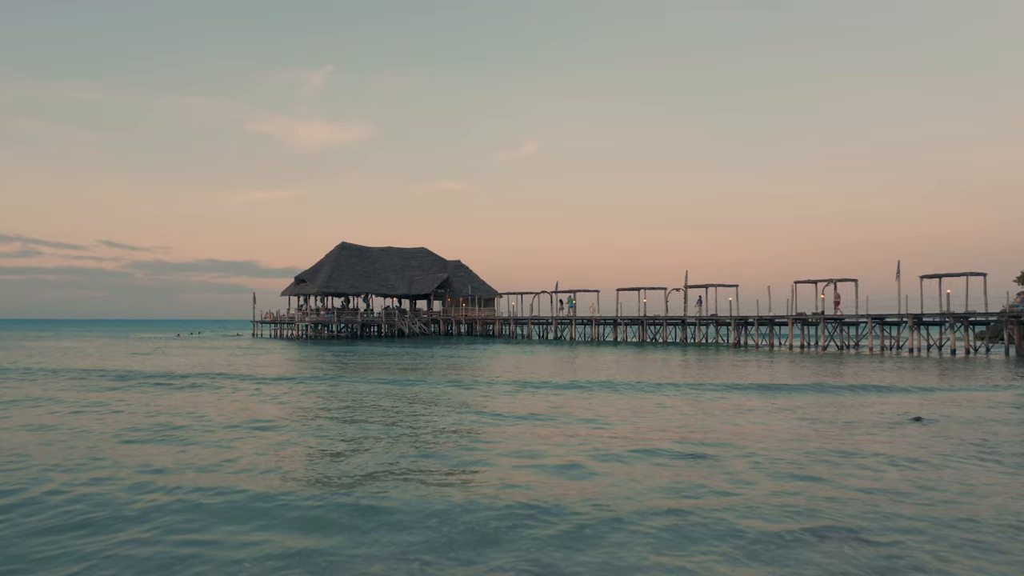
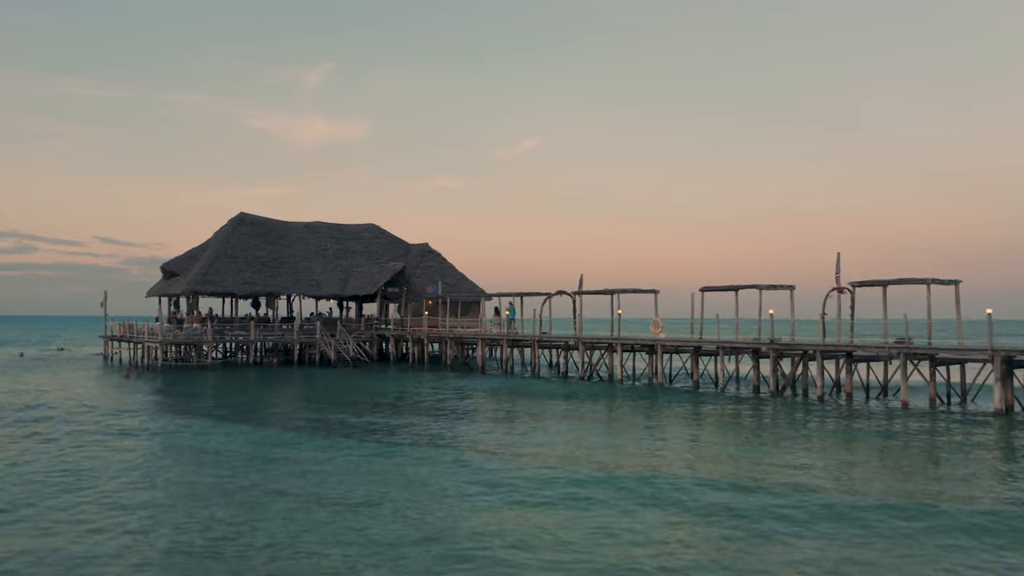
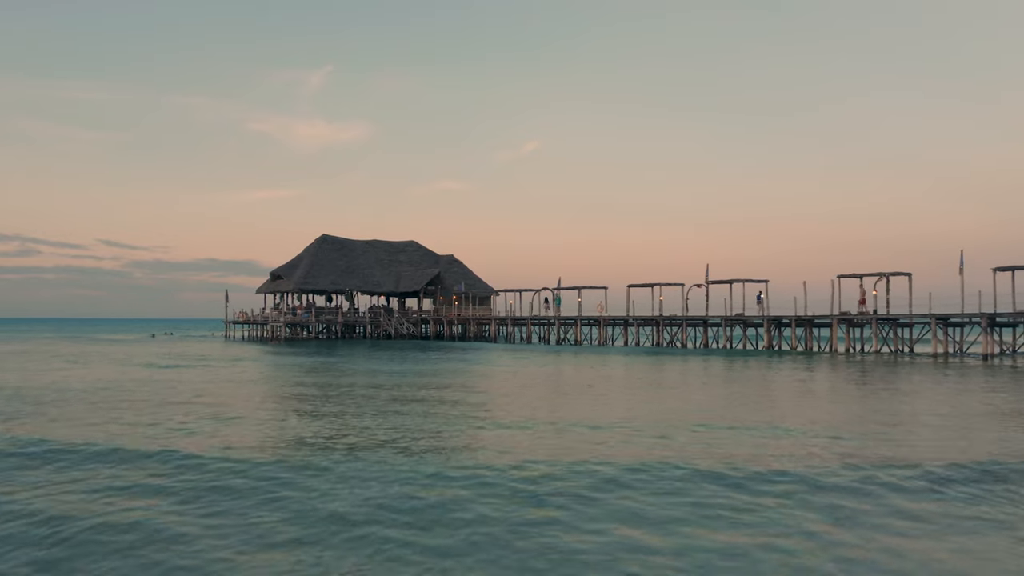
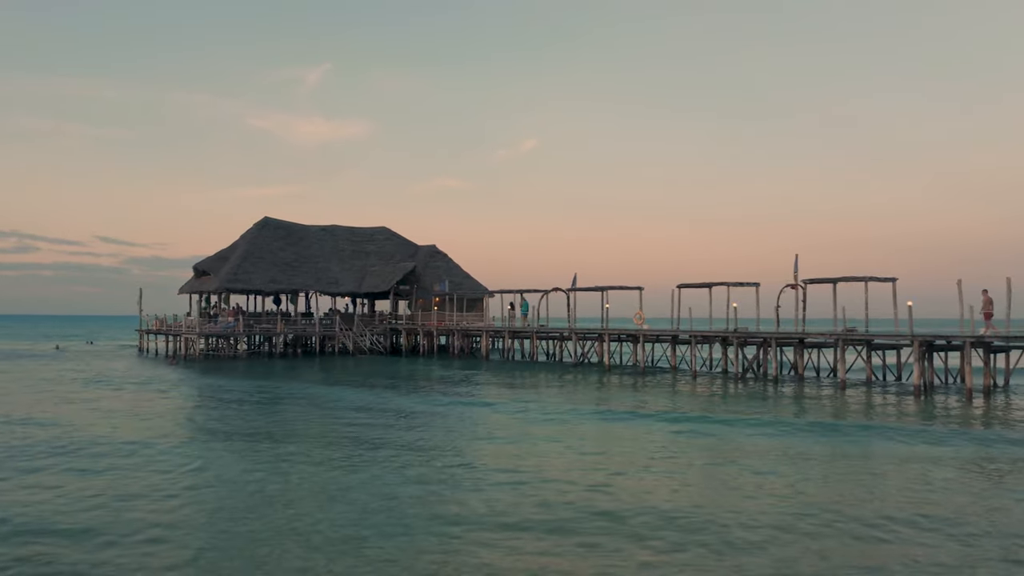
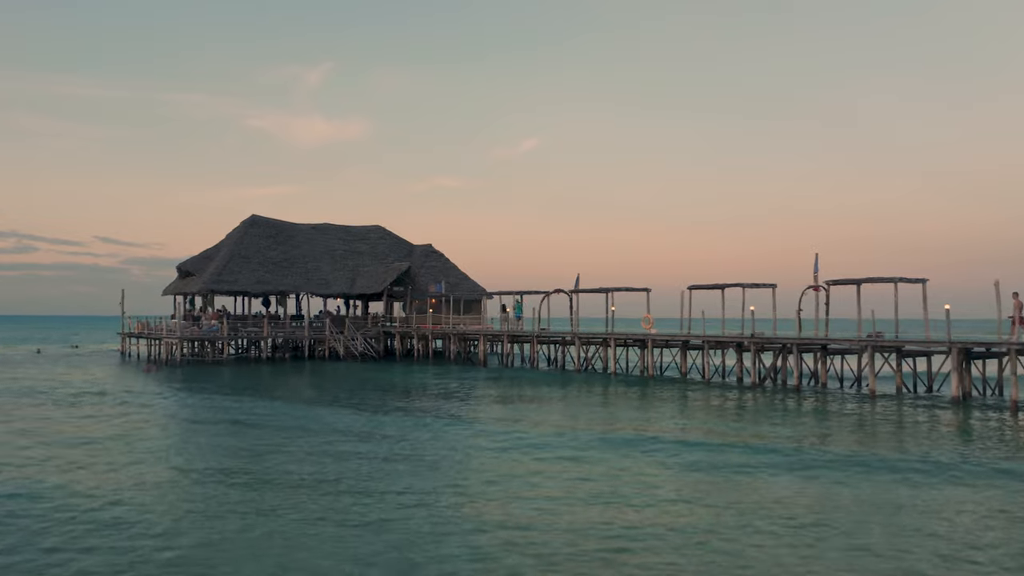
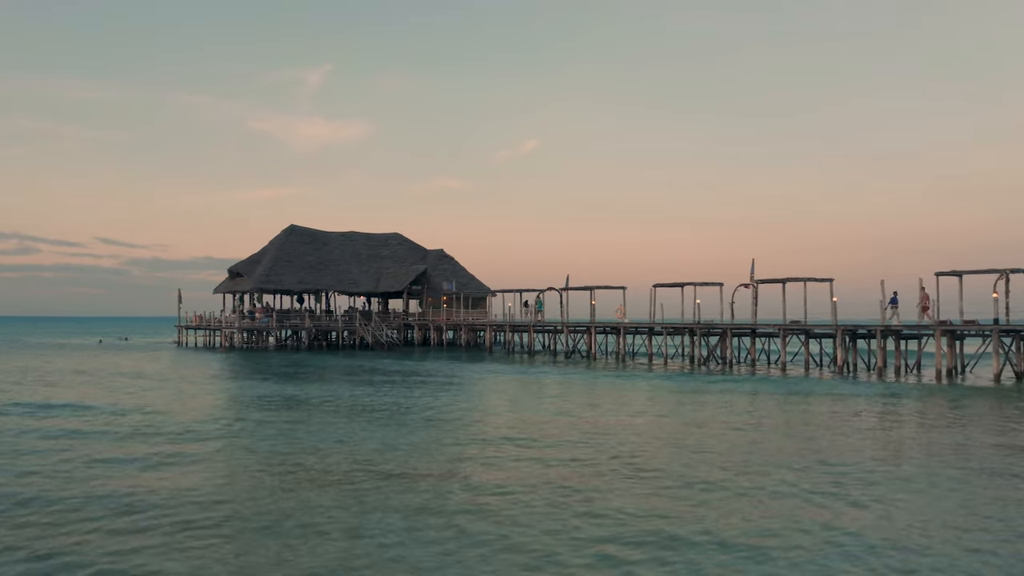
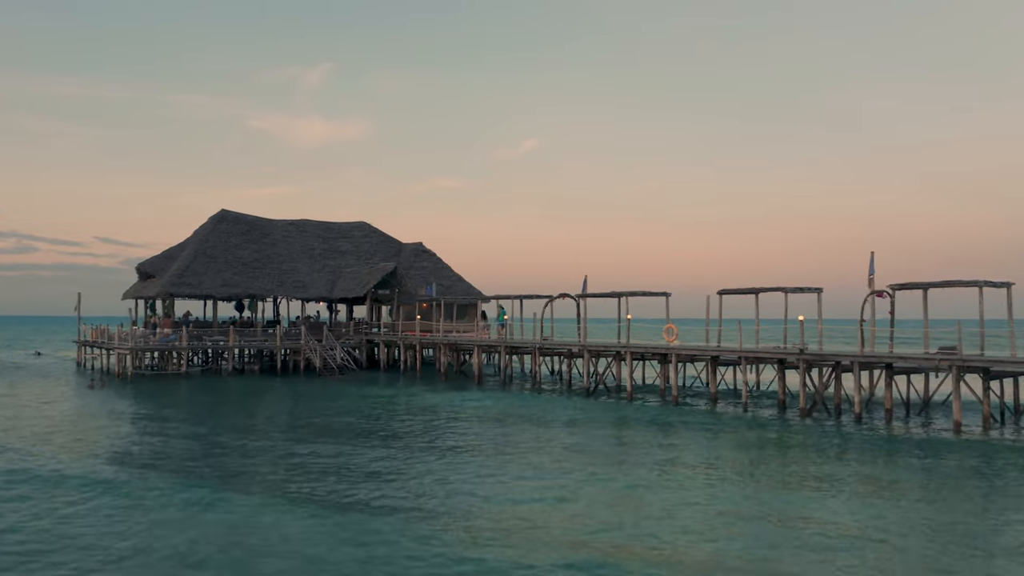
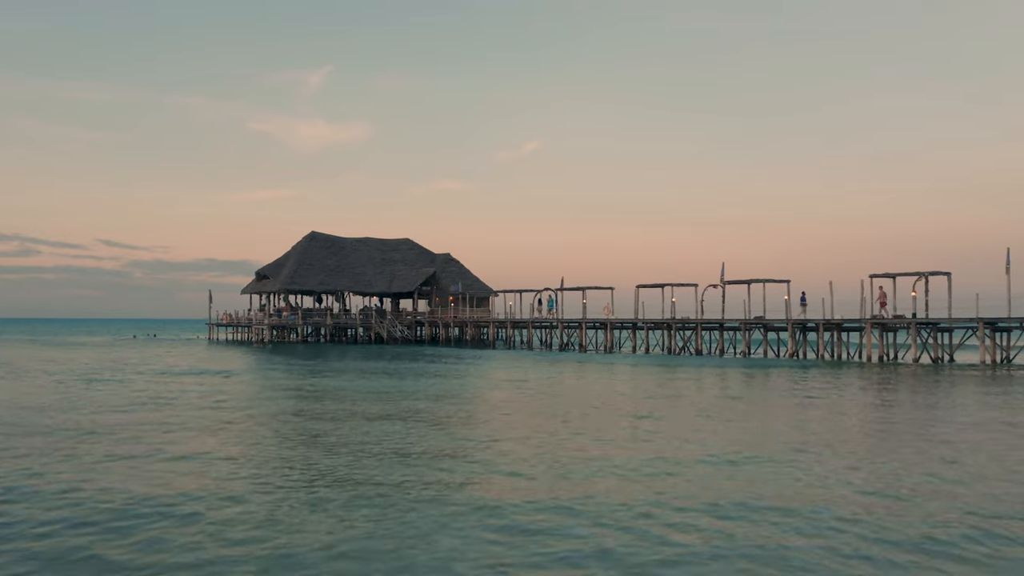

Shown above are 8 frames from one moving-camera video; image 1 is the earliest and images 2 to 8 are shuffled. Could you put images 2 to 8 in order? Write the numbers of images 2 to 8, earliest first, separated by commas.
3, 8, 6, 4, 5, 2, 7
